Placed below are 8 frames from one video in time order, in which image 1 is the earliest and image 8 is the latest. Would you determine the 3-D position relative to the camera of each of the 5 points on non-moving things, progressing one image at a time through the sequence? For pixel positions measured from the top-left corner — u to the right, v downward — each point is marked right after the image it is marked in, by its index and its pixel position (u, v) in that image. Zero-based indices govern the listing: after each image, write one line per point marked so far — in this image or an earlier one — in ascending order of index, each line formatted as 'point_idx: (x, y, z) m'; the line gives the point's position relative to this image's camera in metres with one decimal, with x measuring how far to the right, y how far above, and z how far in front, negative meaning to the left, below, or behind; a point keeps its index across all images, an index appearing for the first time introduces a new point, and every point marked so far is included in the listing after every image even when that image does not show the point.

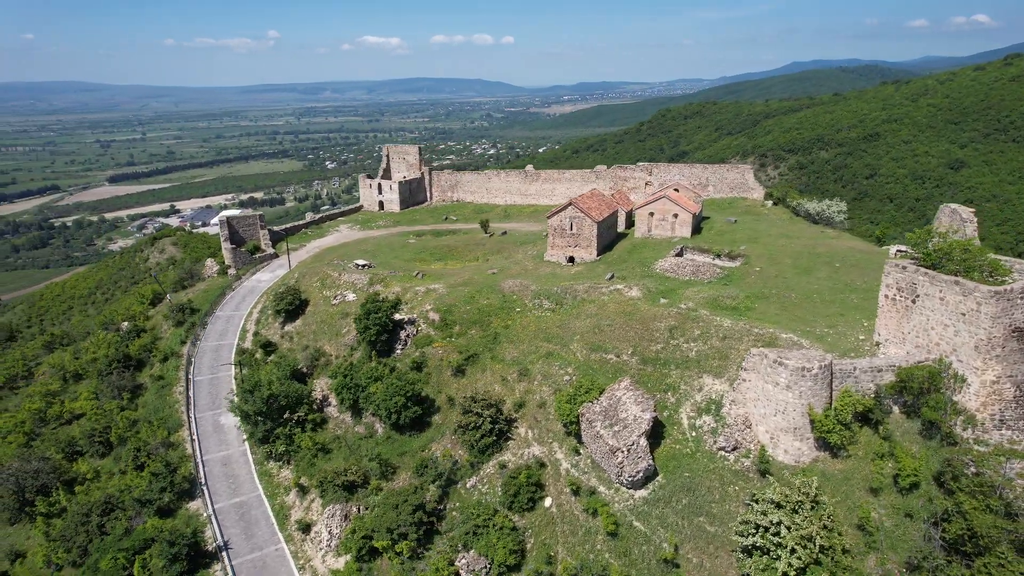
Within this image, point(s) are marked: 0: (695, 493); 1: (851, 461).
0: (+4.5, -5.1, +16.4) m
1: (+8.4, -4.3, +16.4) m
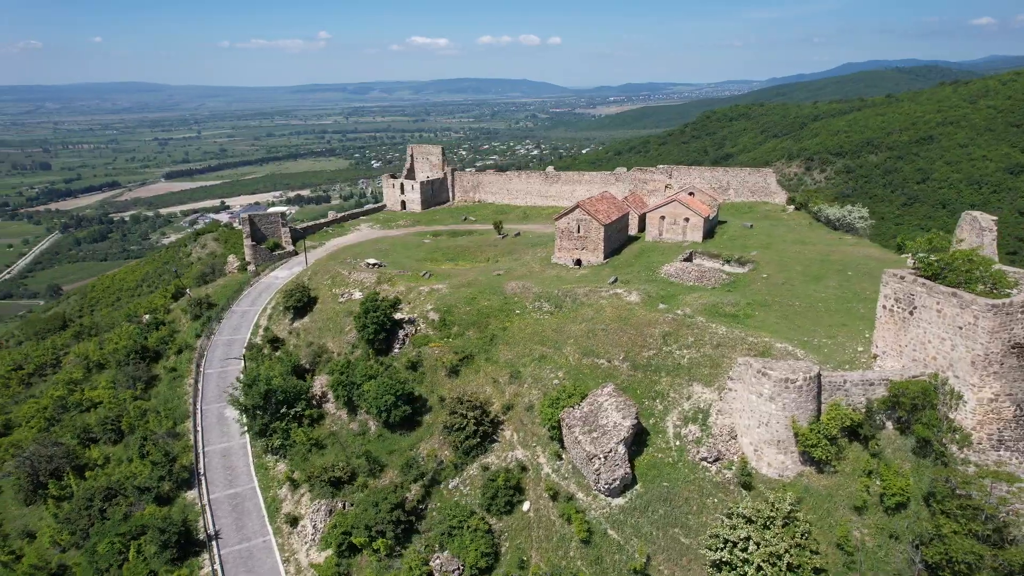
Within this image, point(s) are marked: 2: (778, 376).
0: (+3.8, -5.2, +16.1) m
1: (+7.7, -4.5, +15.8) m
2: (+6.3, -2.1, +15.8) m
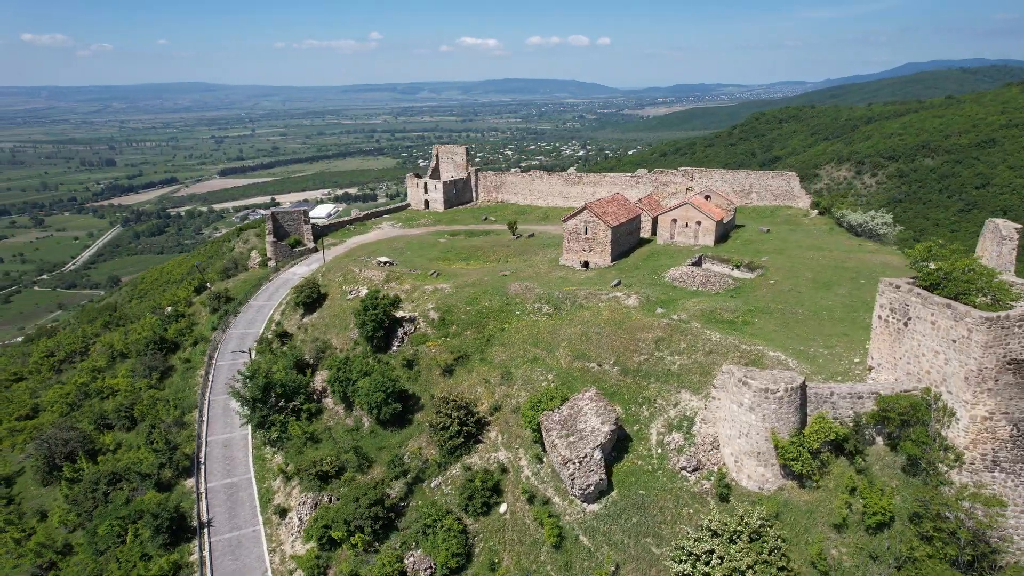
0: (+3.2, -5.3, +15.8) m
1: (+7.0, -4.7, +15.2) m
2: (+5.7, -2.3, +15.3) m
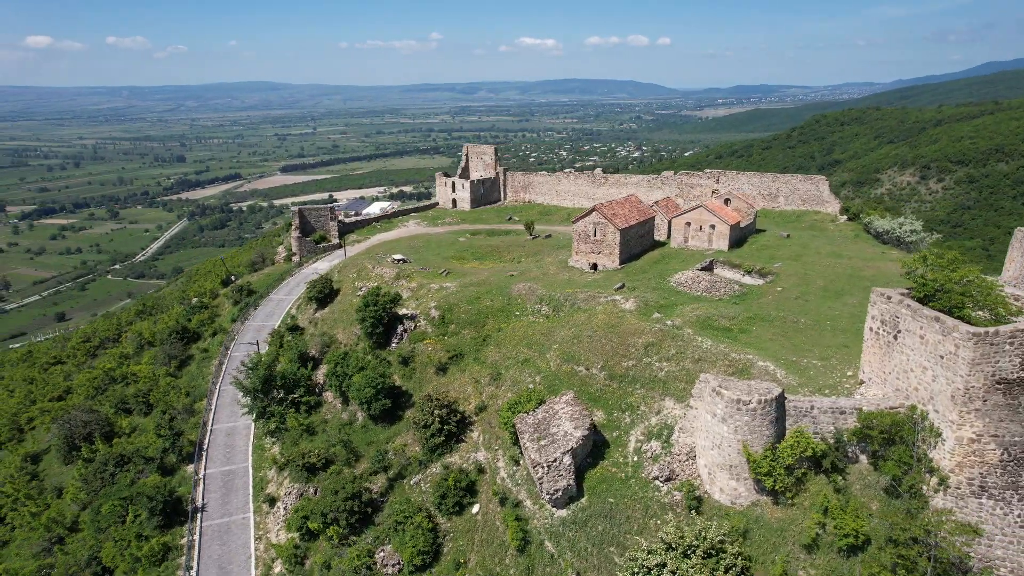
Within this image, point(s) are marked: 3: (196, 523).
0: (+2.3, -5.4, +15.4) m
1: (+6.2, -4.9, +14.6) m
2: (+4.9, -2.4, +14.8) m
3: (-9.5, -7.0, +19.8) m
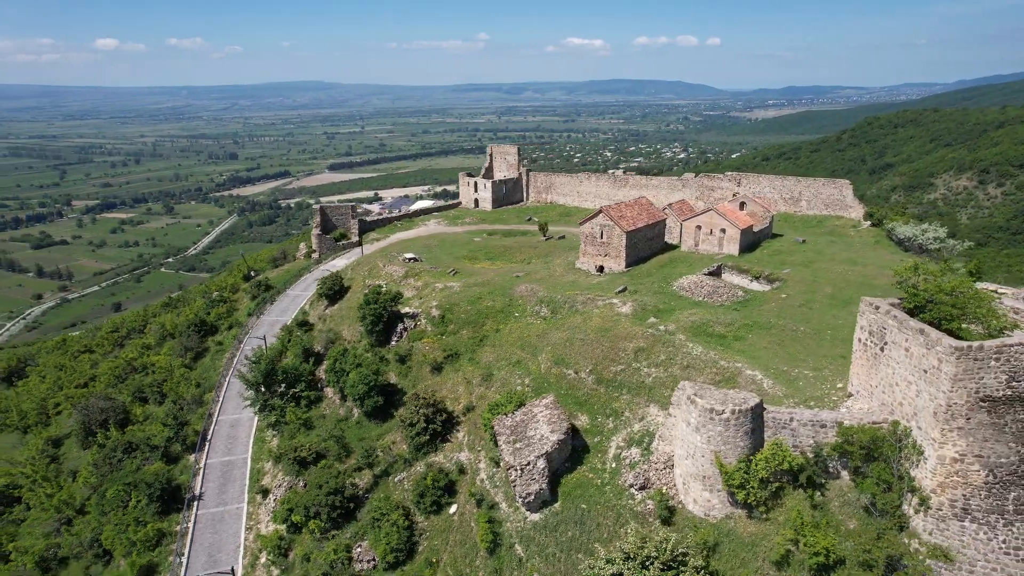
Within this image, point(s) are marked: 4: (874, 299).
0: (+1.6, -5.5, +15.2) m
1: (+5.4, -5.1, +14.1) m
2: (+4.2, -2.6, +14.4) m
3: (-9.9, -6.9, +20.4) m
4: (+8.1, -0.2, +14.9) m
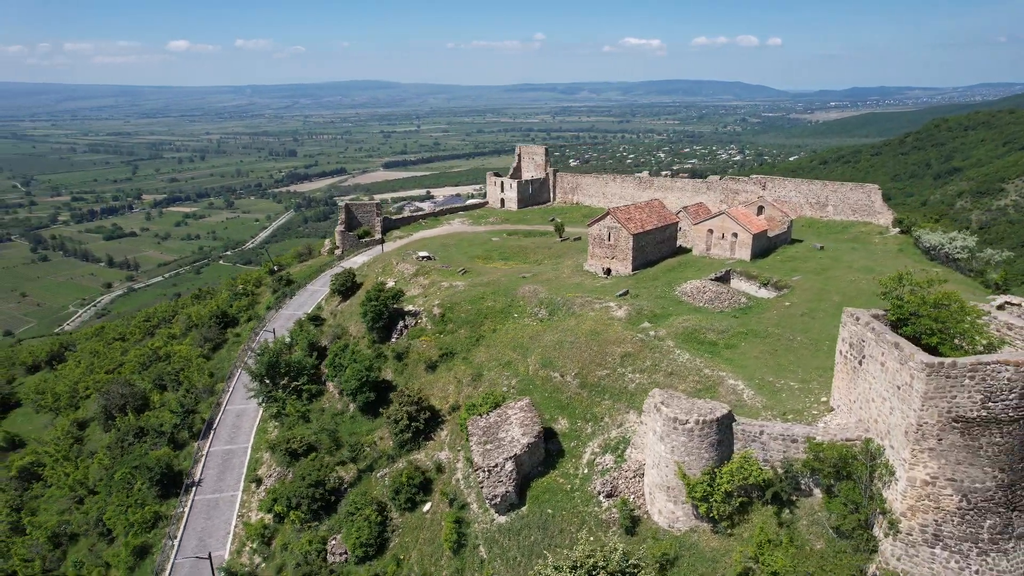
0: (+0.8, -5.5, +15.0) m
1: (+4.5, -5.2, +13.7) m
2: (+3.3, -2.7, +14.0) m
3: (-10.3, -6.6, +21.1) m
4: (+7.4, -0.5, +14.2) m
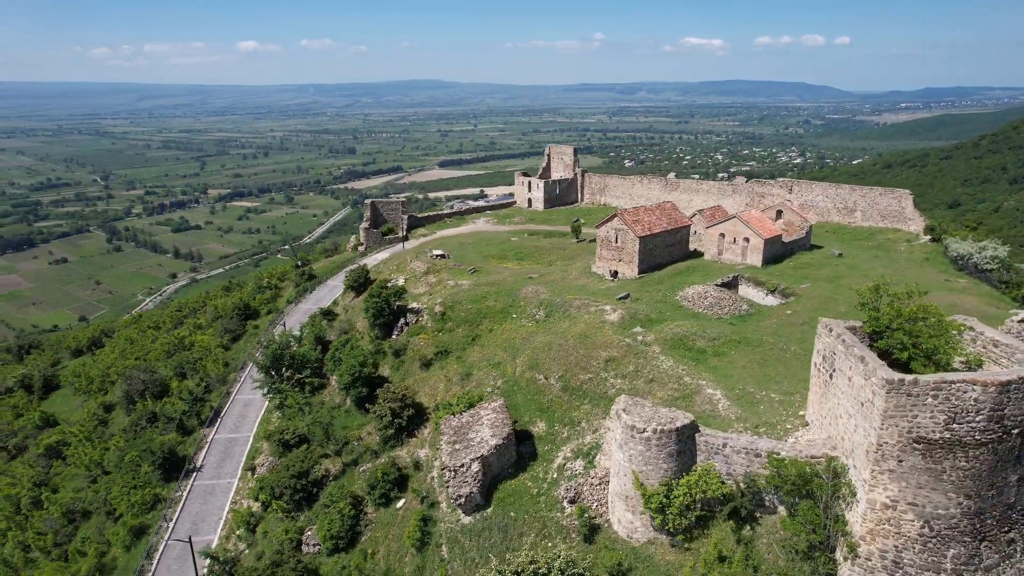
0: (-0.1, -5.6, +14.9) m
1: (+3.5, -5.3, +13.2) m
2: (+2.4, -2.8, +13.7) m
3: (-10.7, -6.4, +21.8) m
4: (+6.5, -0.7, +13.5) m
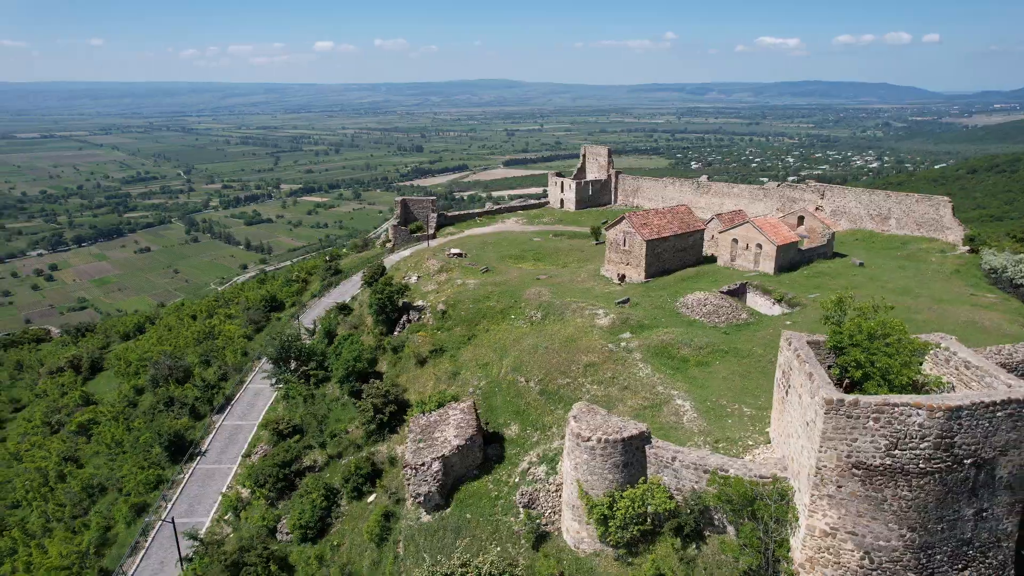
0: (-1.2, -5.6, +14.8) m
1: (+2.2, -5.4, +12.8) m
2: (+1.3, -2.9, +13.4) m
3: (-11.1, -6.0, +22.7) m
4: (+5.5, -0.9, +12.8) m
